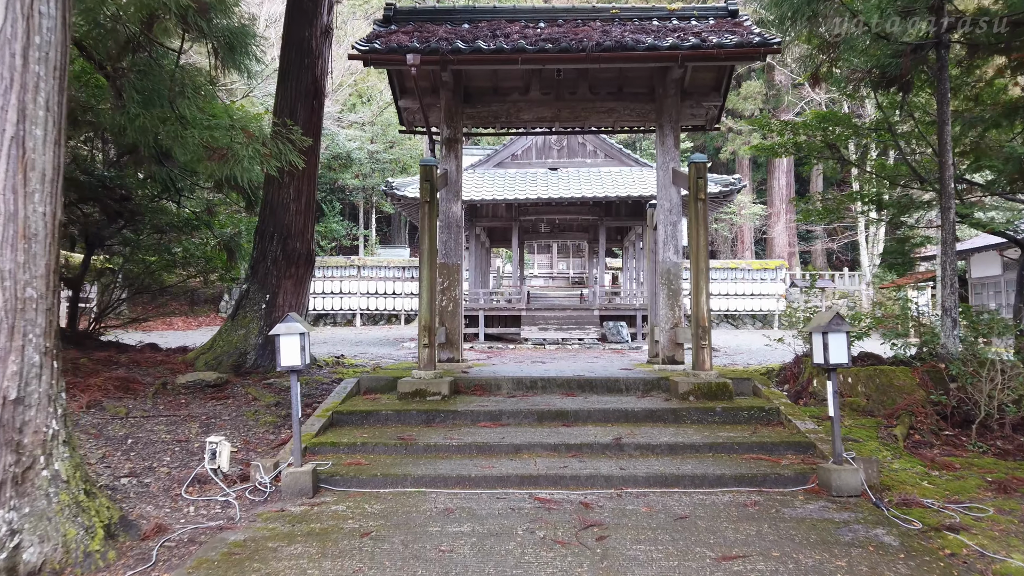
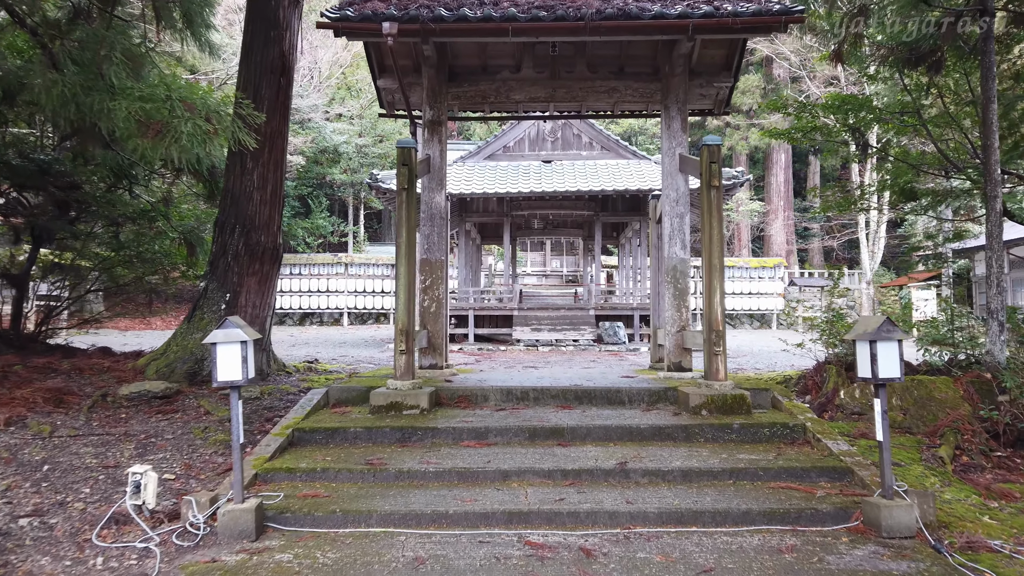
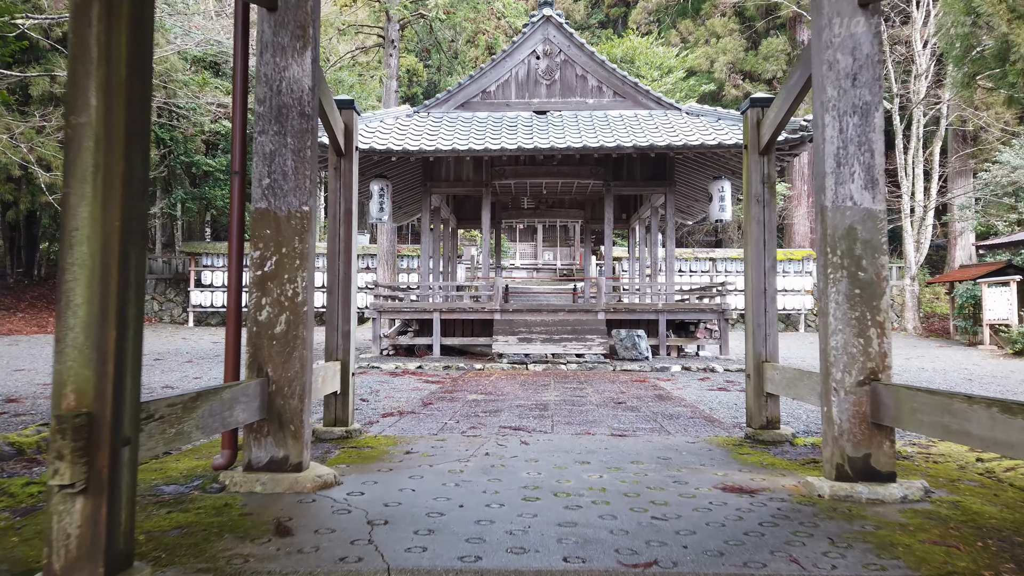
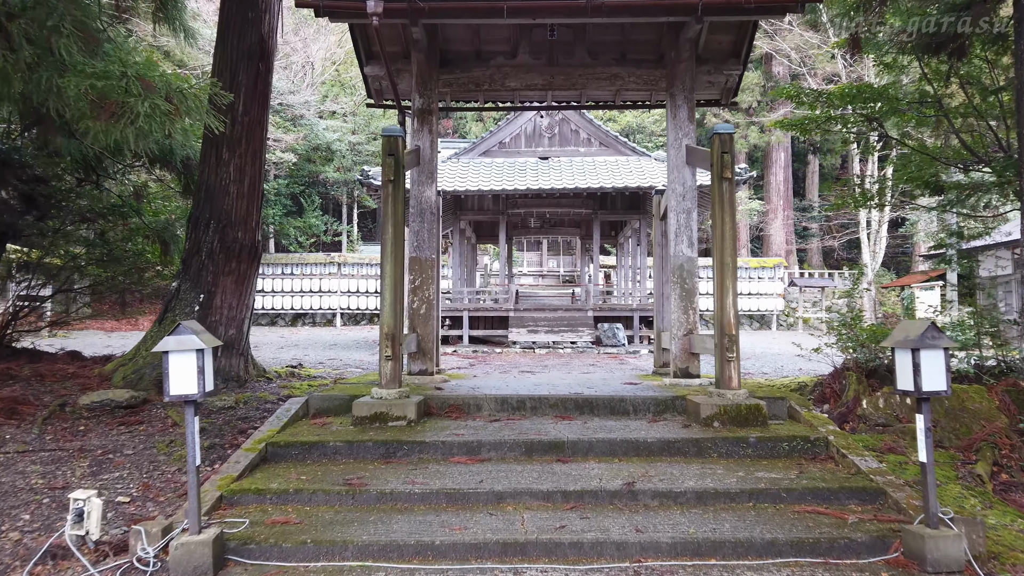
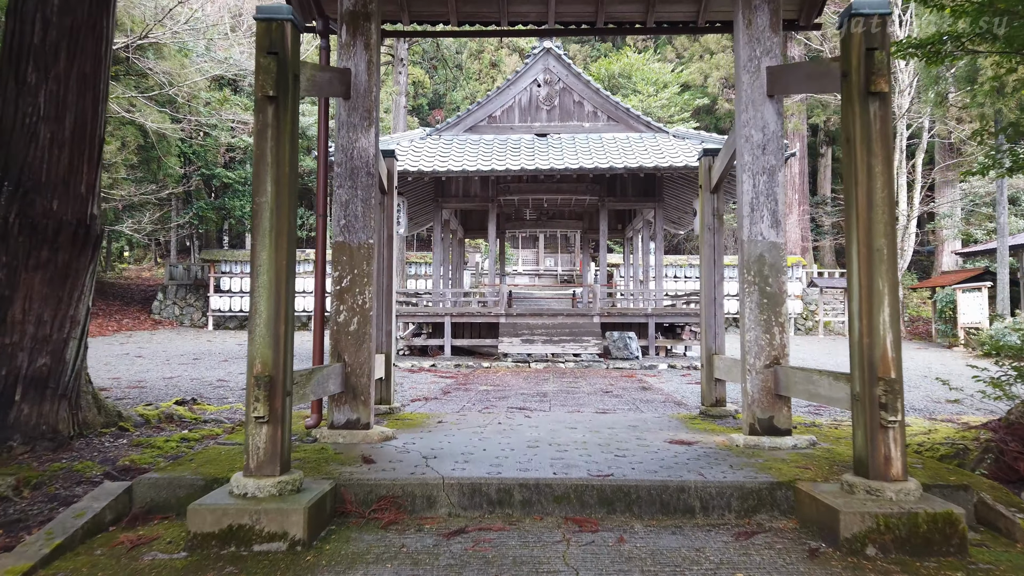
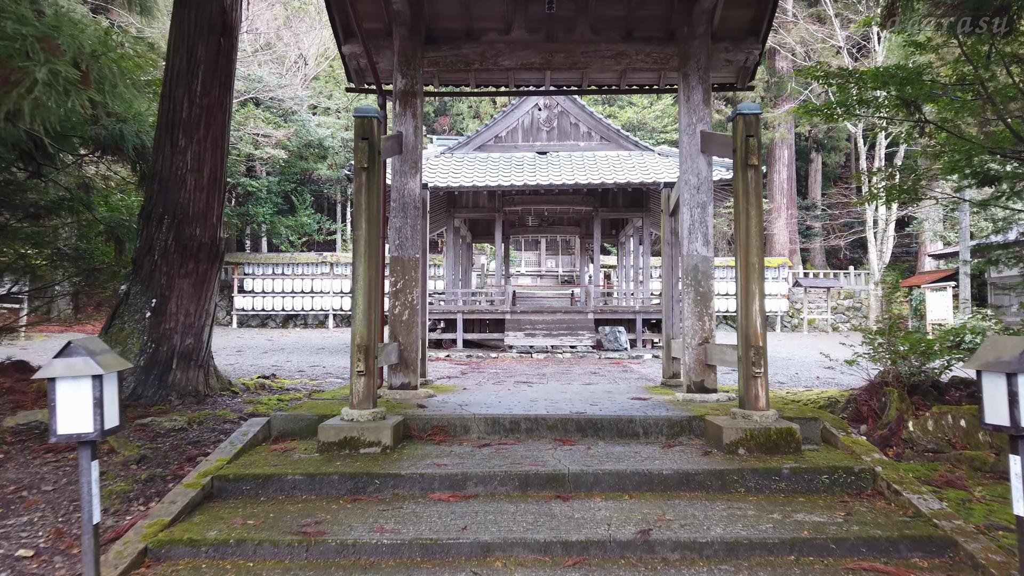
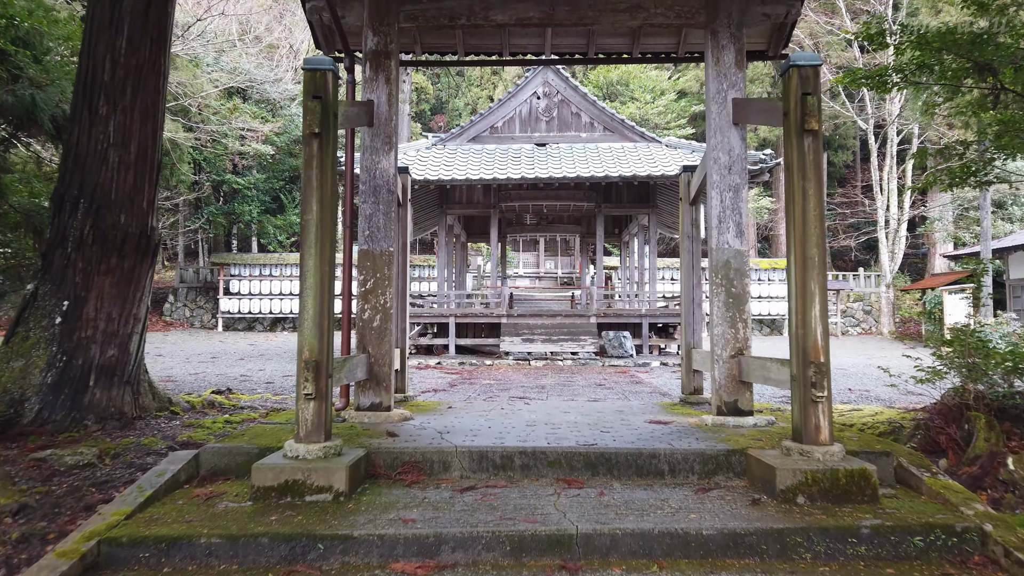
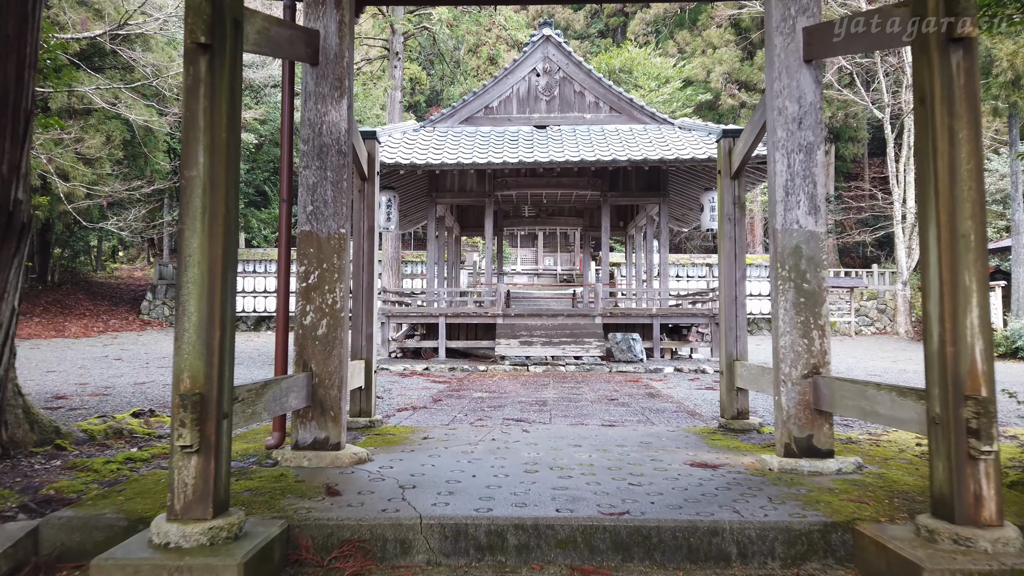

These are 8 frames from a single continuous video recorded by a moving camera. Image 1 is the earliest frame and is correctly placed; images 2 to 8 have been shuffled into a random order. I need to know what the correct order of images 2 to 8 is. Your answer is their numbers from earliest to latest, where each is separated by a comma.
2, 4, 6, 7, 5, 8, 3
